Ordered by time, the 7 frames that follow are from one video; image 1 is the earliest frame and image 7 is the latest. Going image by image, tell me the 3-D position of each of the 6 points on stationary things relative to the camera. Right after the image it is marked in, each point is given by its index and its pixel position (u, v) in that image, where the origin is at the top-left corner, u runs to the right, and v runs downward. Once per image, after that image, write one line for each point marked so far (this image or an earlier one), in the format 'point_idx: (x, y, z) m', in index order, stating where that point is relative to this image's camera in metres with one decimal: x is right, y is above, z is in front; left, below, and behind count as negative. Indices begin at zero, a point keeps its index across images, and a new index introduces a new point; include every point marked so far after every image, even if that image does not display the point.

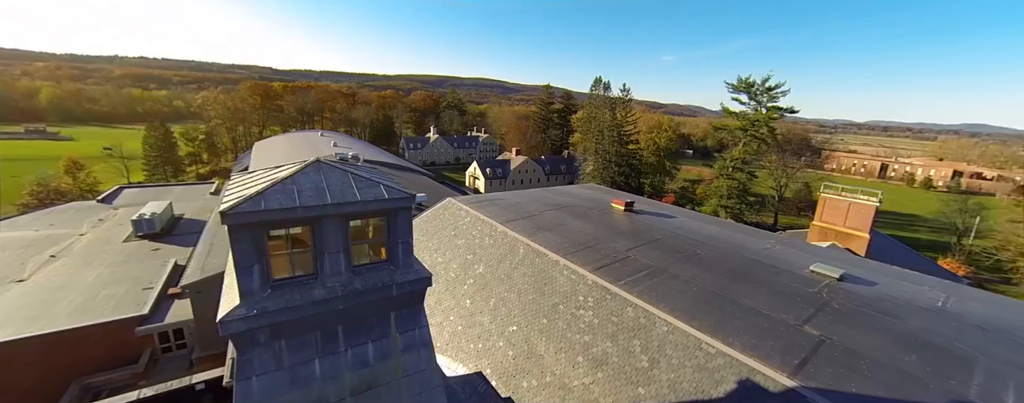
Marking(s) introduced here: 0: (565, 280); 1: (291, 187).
0: (+1.2, -1.9, +9.0) m
1: (-2.5, +0.1, +4.2) m
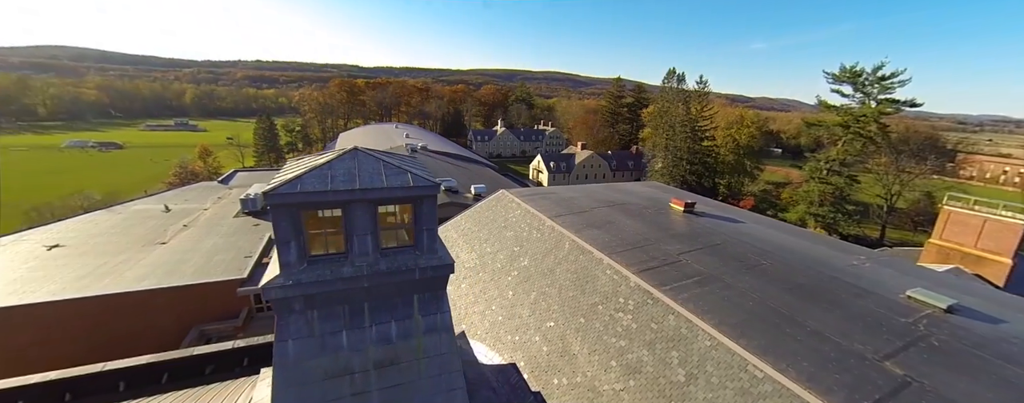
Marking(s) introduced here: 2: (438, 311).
0: (+2.2, -1.8, +8.7) m
1: (-2.3, +0.3, +4.6) m
2: (-1.0, -1.6, +5.3) m
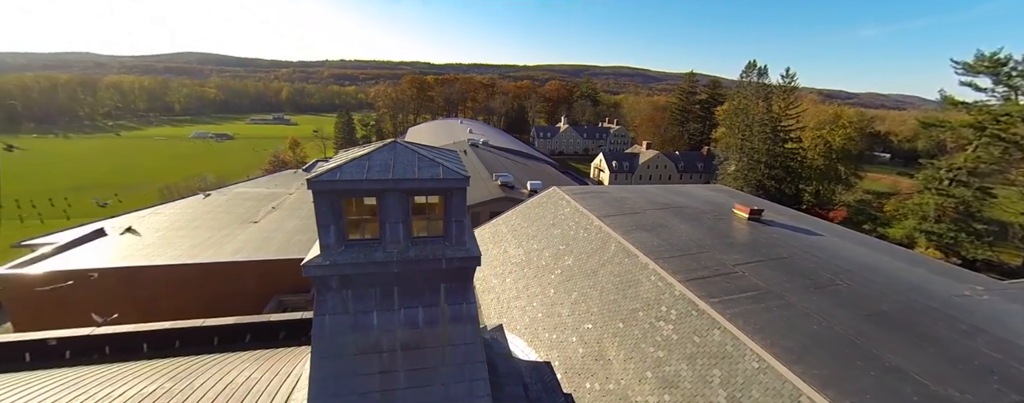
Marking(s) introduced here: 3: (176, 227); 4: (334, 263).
0: (+3.0, -1.9, +8.2) m
1: (-1.9, +0.5, +4.9) m
2: (-0.7, -1.5, +5.5) m
3: (-17.2, -1.3, +18.9) m
4: (-2.3, -0.8, +4.8) m
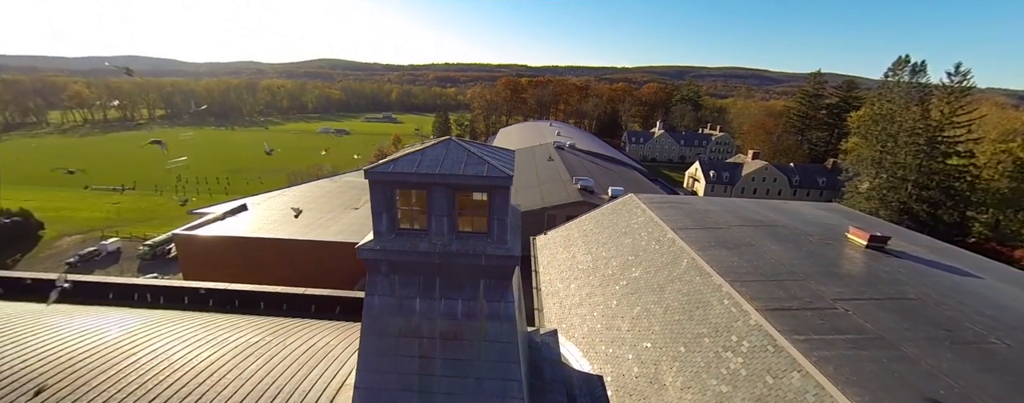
0: (+4.1, -2.2, +7.3) m
1: (-1.3, +0.6, +5.2) m
2: (-0.1, -1.5, +5.5) m
3: (-12.9, -0.4, +22.4) m
4: (-1.8, -0.7, +5.2) m
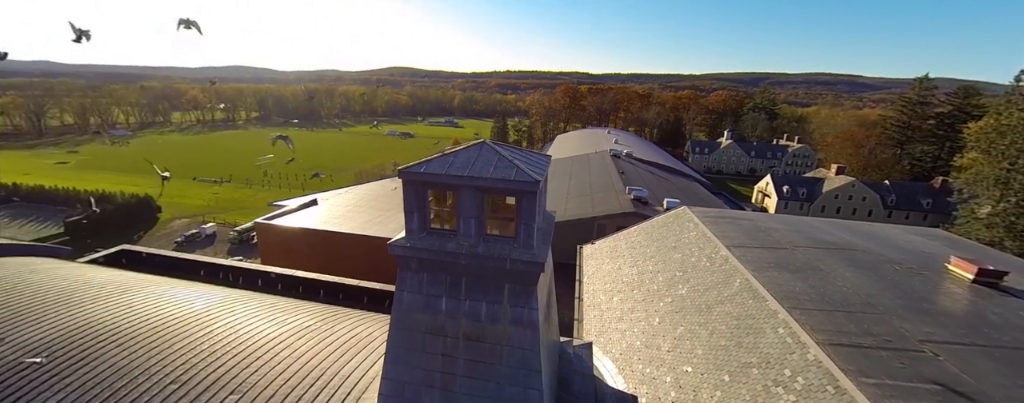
0: (+4.6, -2.4, +6.5) m
1: (-0.9, +0.6, +5.4) m
2: (+0.2, -1.5, +5.4) m
3: (-9.9, -0.2, +24.1) m
4: (-1.4, -0.6, +5.4) m
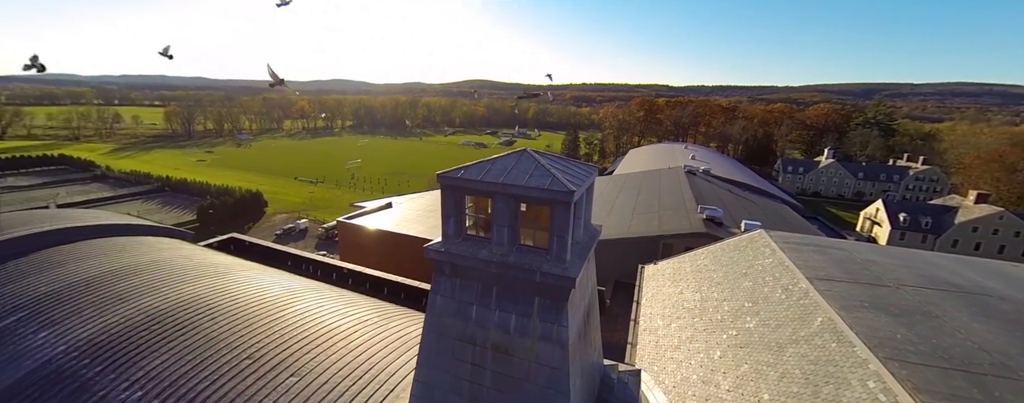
0: (+5.1, -2.8, +5.4) m
1: (-0.3, +0.6, +5.4) m
2: (+0.6, -1.6, +5.1) m
3: (-5.7, -0.5, +25.4) m
4: (-0.9, -0.7, +5.4) m
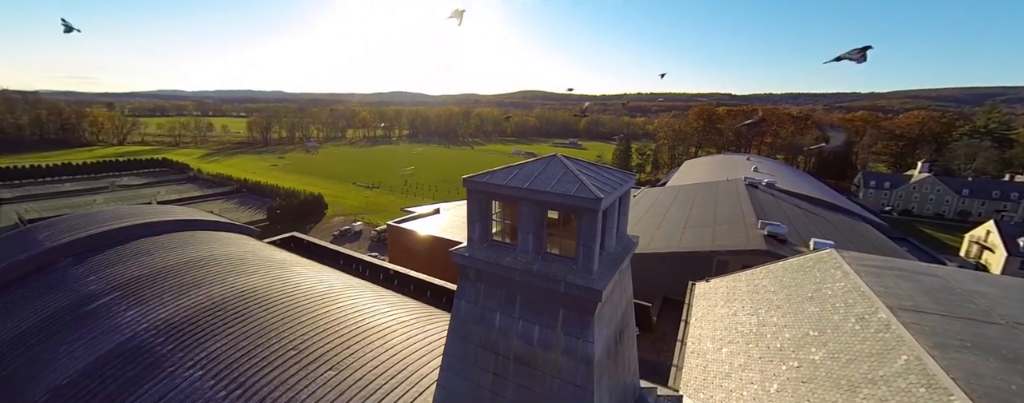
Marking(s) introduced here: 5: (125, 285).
0: (+5.3, -3.0, +4.4) m
1: (+0.1, +0.5, +5.2) m
2: (+0.9, -1.7, +4.7) m
3: (-2.7, -0.9, +25.7) m
4: (-0.6, -0.7, +5.3) m
5: (-12.8, -2.8, +12.2) m
